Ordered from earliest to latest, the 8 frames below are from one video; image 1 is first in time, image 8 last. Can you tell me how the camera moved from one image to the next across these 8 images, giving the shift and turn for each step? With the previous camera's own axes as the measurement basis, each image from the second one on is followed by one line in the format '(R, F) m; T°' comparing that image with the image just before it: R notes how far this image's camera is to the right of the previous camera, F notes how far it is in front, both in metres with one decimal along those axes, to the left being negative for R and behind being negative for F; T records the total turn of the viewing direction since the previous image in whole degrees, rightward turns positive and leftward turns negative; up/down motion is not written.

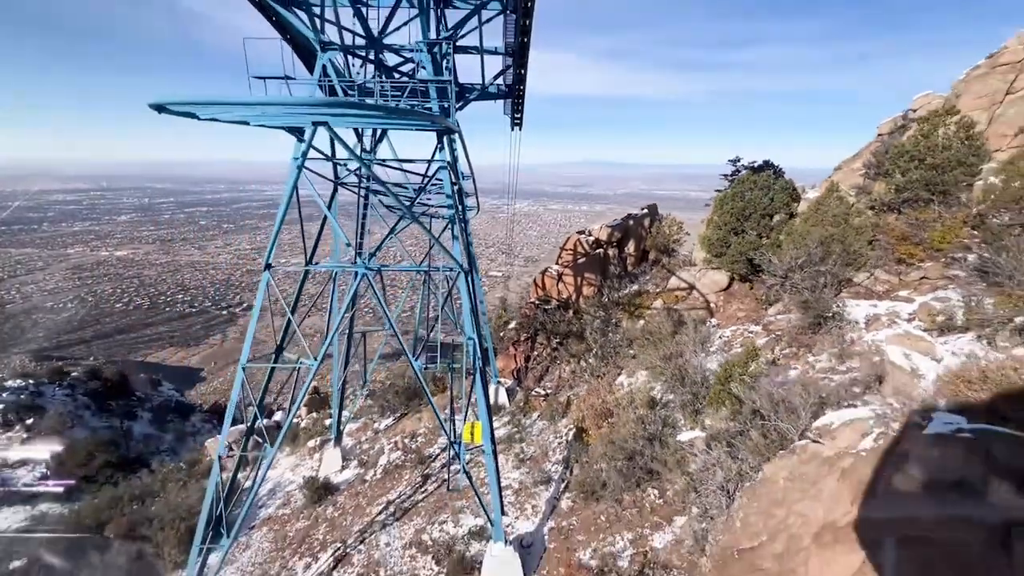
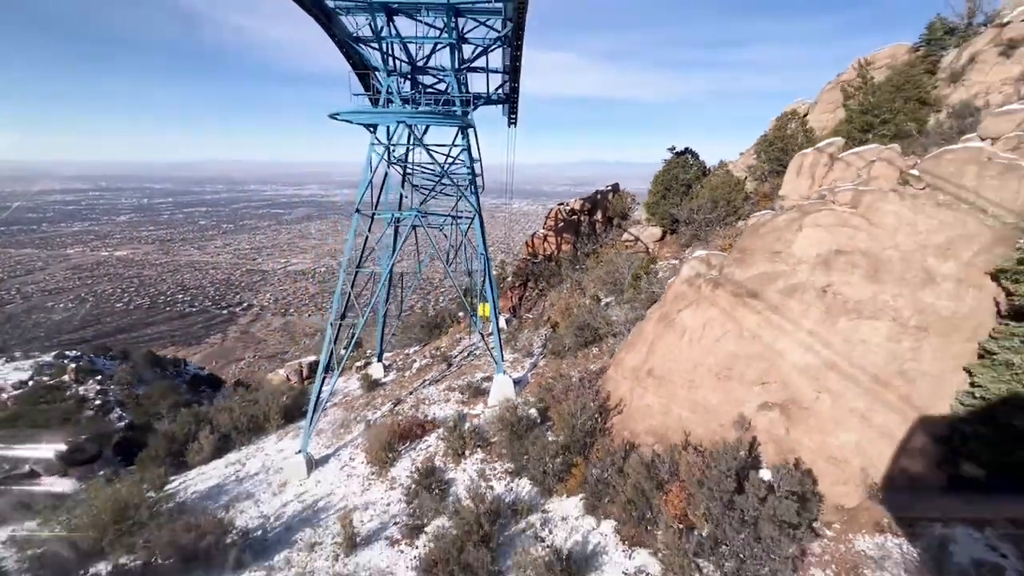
(0.0, -3.2) m; 0°
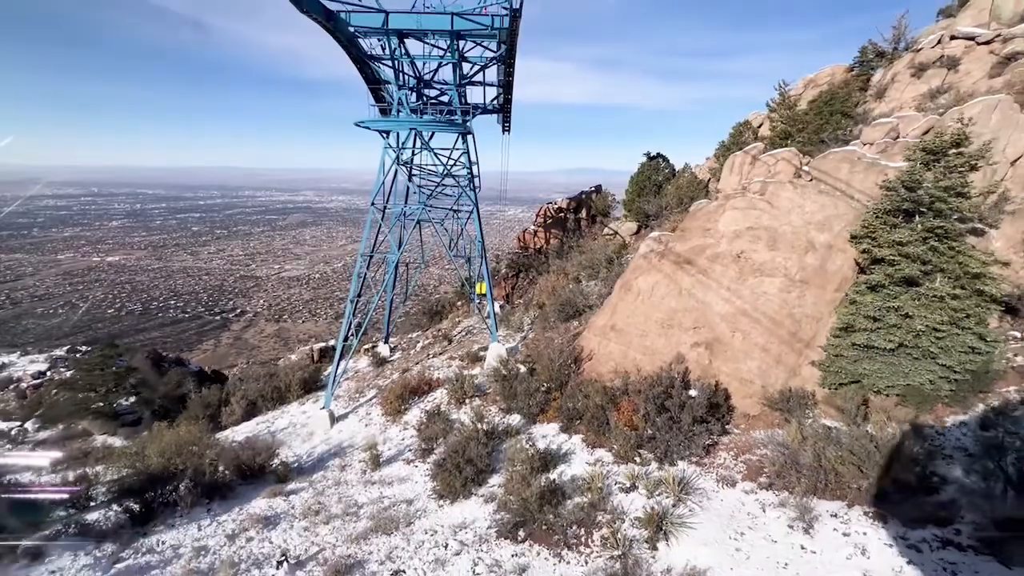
(0.0, -1.4) m; +1°
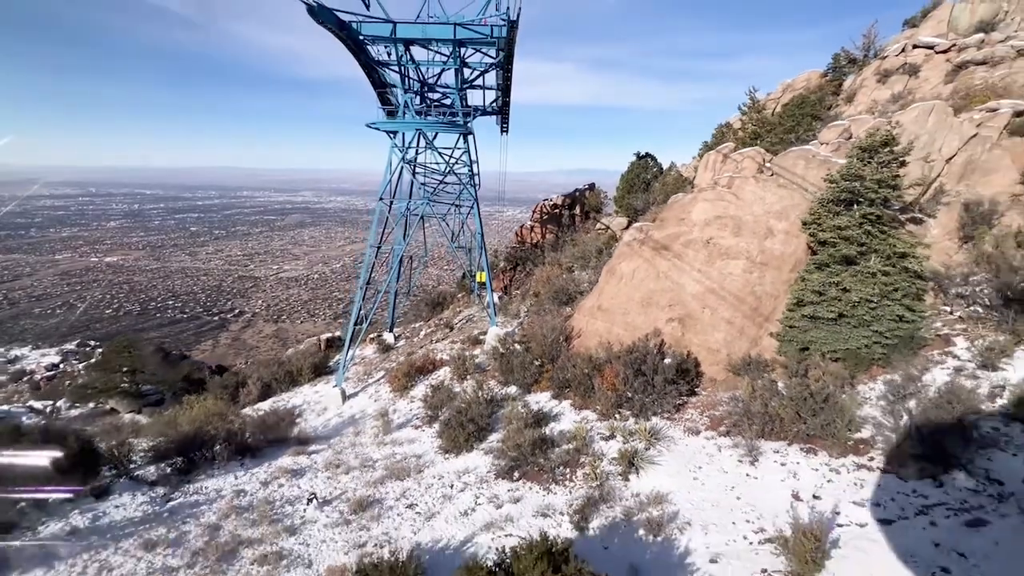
(0.0, -0.8) m; 0°
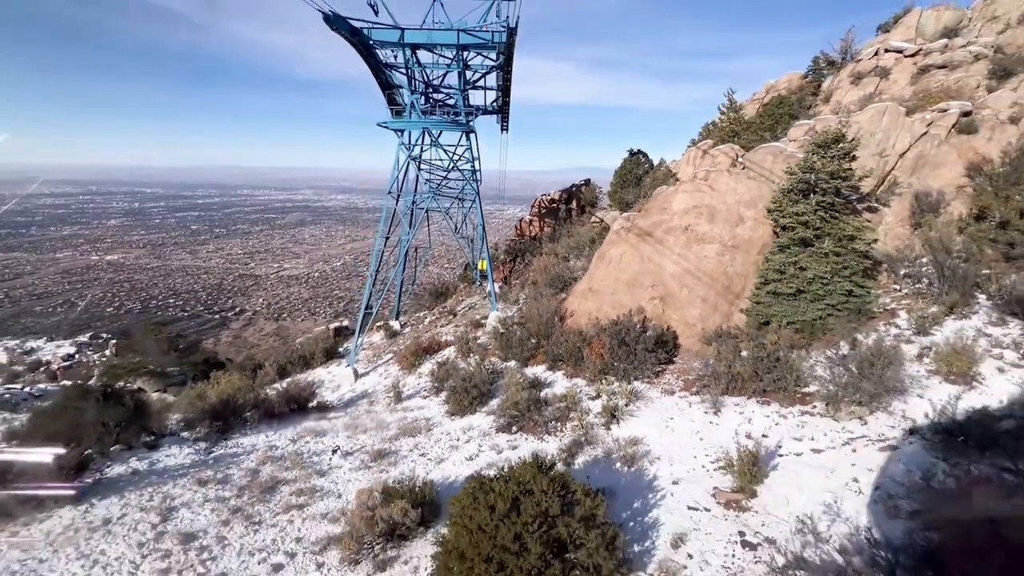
(0.0, -0.8) m; 0°
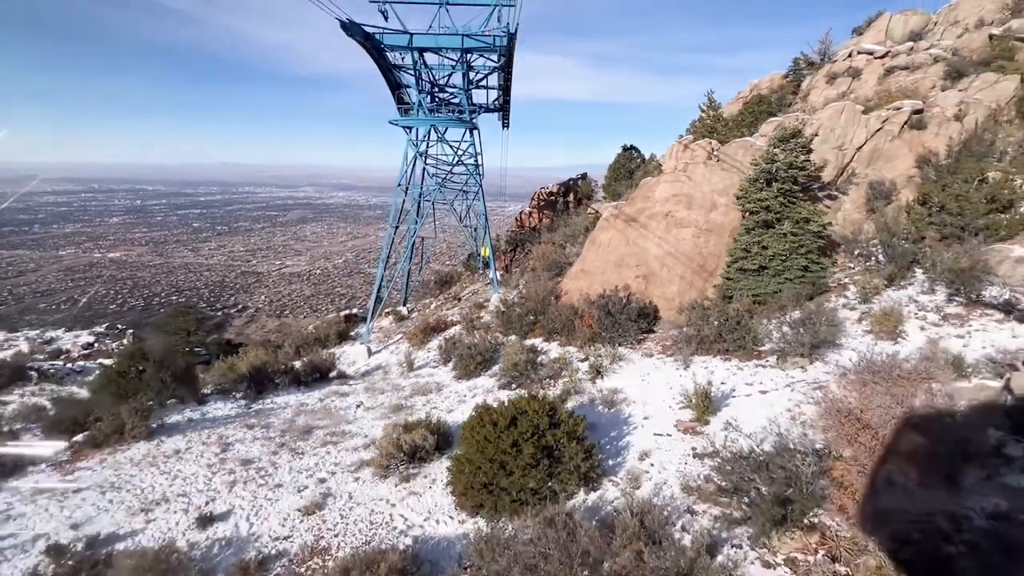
(0.0, -0.9) m; 0°
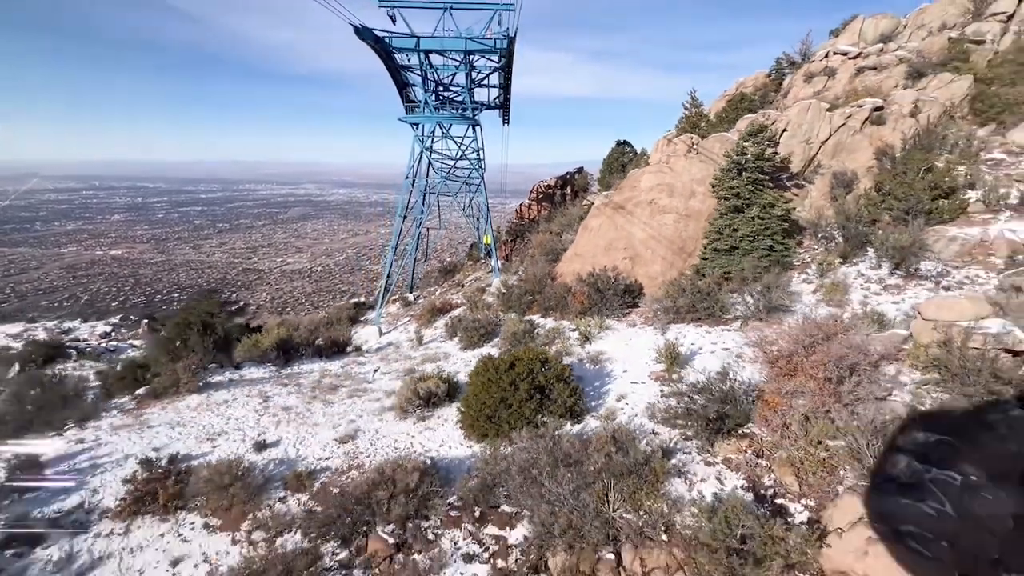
(0.0, -0.9) m; 0°
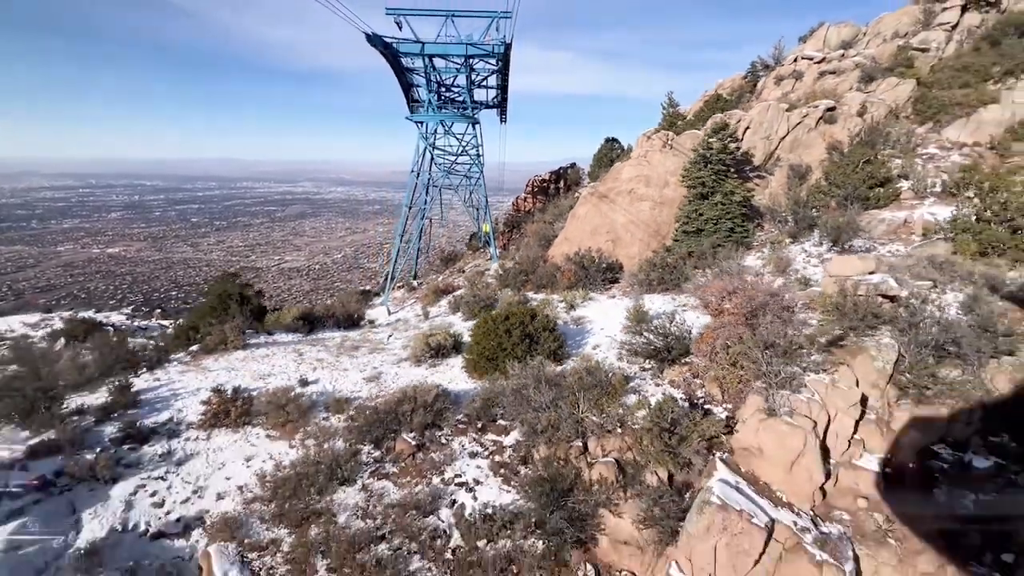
(0.0, -1.2) m; 0°
